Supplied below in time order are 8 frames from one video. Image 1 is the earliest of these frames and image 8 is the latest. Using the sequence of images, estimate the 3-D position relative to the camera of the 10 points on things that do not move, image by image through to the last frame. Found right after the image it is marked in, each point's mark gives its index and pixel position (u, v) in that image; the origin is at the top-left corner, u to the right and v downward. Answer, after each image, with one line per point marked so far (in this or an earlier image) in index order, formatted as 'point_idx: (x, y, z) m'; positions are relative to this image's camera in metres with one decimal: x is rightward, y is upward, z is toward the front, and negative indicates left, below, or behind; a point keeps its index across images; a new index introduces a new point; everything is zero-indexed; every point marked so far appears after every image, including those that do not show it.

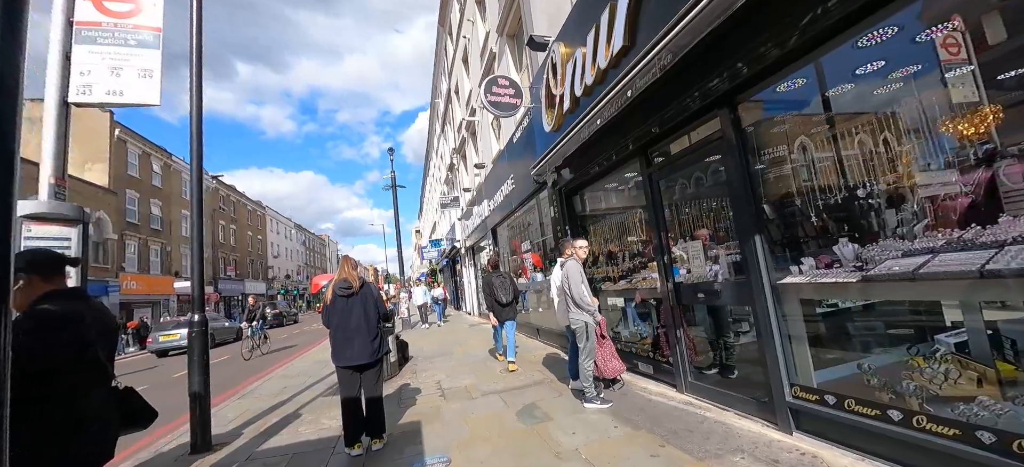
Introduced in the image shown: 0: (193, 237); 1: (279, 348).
0: (-3.6, -0.1, +4.5) m
1: (-7.7, -3.8, +13.4) m
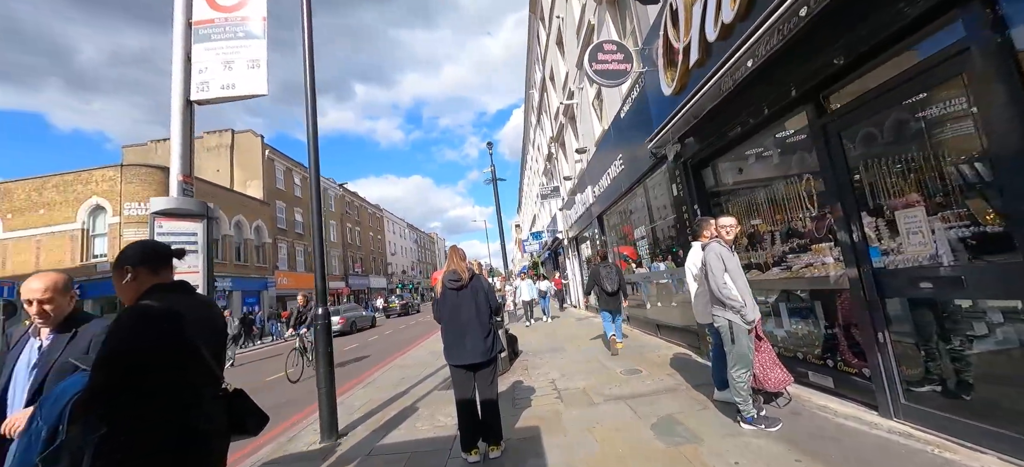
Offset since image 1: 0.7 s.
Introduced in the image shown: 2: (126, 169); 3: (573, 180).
0: (-2.3, 0.0, +4.6) m
1: (-4.0, -3.7, +14.4) m
2: (-17.7, +3.0, +18.4) m
3: (+2.2, +2.0, +14.8) m
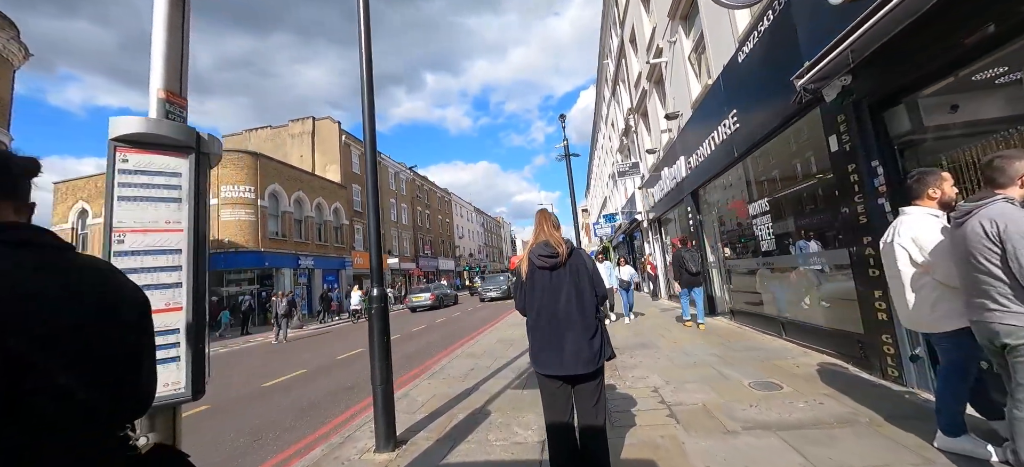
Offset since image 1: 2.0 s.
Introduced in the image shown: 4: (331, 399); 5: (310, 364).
0: (-1.4, +0.3, +3.8) m
1: (-1.5, -3.0, +13.9) m
2: (-14.3, +3.9, +19.8) m
3: (+4.7, +2.7, +13.0) m
4: (-2.6, -2.3, +5.7) m
5: (-4.3, -2.8, +8.6) m
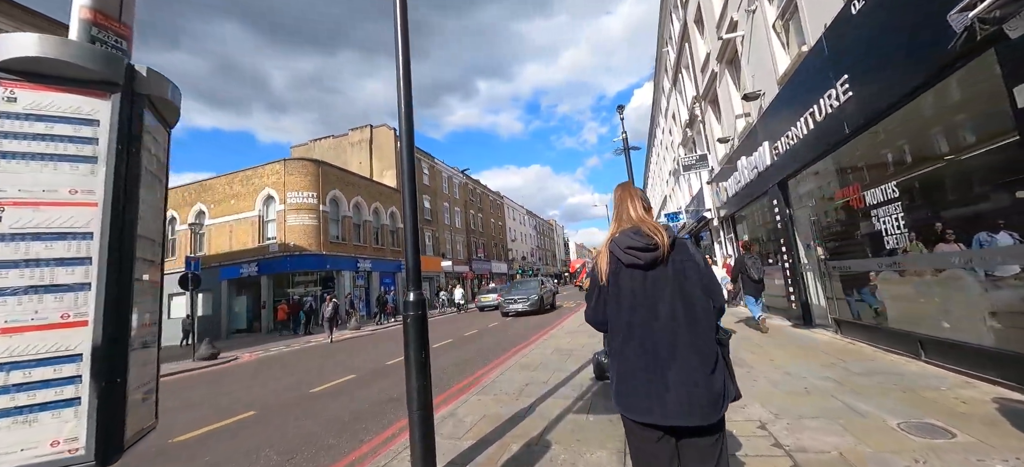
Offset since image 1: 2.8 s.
0: (-0.9, +0.4, +3.2) m
1: (+0.3, -3.1, +13.2) m
2: (-11.7, +3.7, +20.8) m
3: (+6.4, +2.7, +11.6) m
4: (-1.8, -2.3, +5.2) m
5: (-3.2, -2.8, +8.3) m
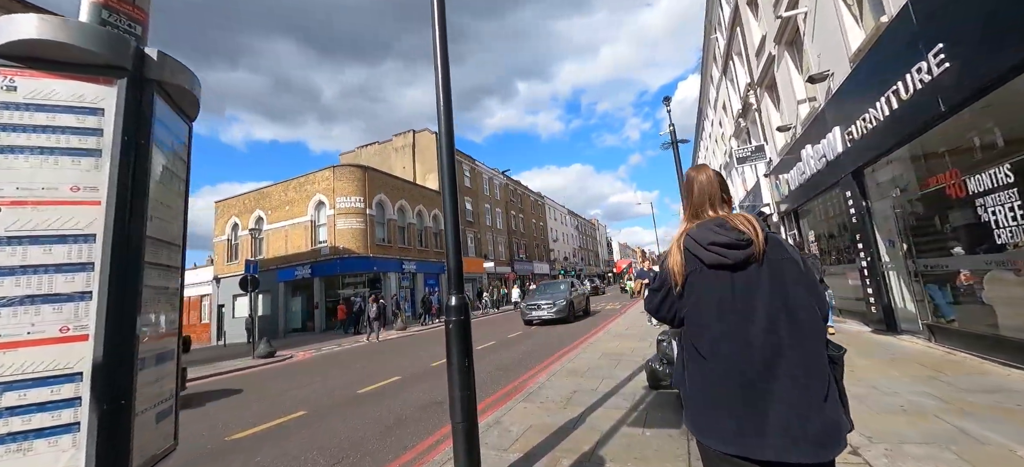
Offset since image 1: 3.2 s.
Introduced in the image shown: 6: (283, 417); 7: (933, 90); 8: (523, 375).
0: (-0.5, +0.4, +3.1) m
1: (+1.8, -3.0, +12.8) m
2: (-9.5, +3.5, +21.7) m
3: (+7.5, +2.8, +10.6) m
4: (-1.2, -2.3, +5.1) m
5: (-2.2, -2.8, +8.3) m
6: (-3.0, -2.4, +5.3) m
7: (+5.3, +1.8, +5.0) m
8: (+0.2, -2.4, +6.6) m
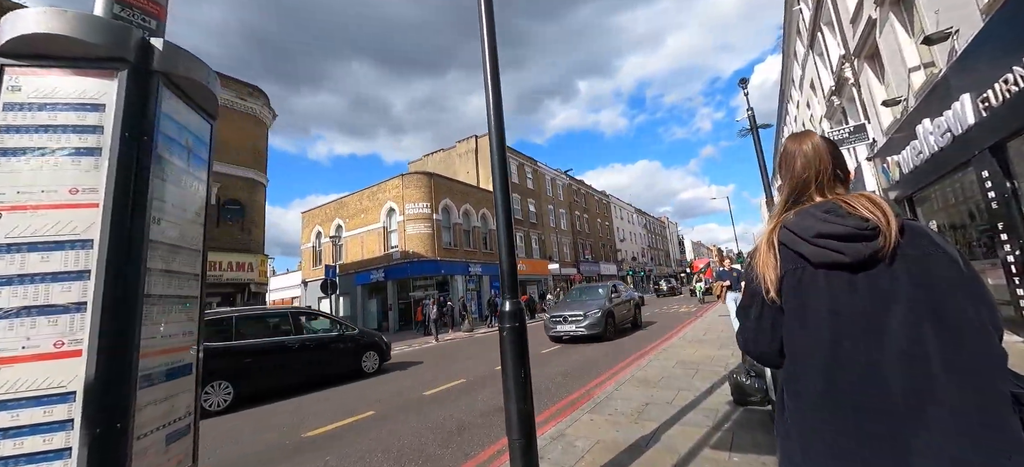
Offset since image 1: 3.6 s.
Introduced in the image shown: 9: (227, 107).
0: (-0.1, +0.4, +2.9) m
1: (+3.8, -3.0, +12.1) m
2: (-6.1, +3.3, +22.7) m
3: (+8.9, +3.0, +9.1) m
4: (-0.4, -2.4, +5.0) m
5: (-0.9, -2.9, +8.3) m
6: (-2.2, -2.5, +5.4) m
7: (+5.9, +2.0, +3.9) m
8: (+1.2, -2.3, +6.3) m
9: (-10.0, +4.4, +14.0) m
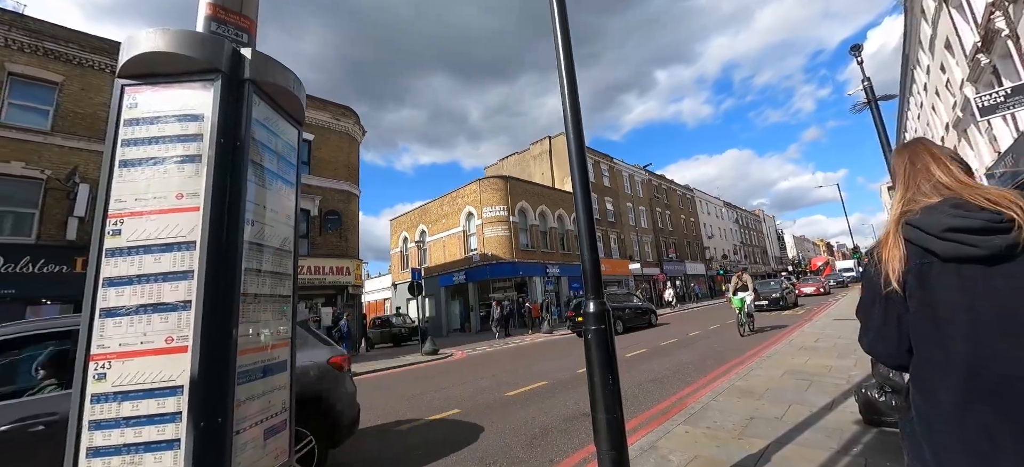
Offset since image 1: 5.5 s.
0: (+0.4, +0.4, +2.8) m
1: (+6.1, -2.9, +11.1) m
2: (-1.8, +3.1, +23.4) m
3: (+10.4, +3.3, +7.1) m
4: (+0.7, -2.4, +4.9) m
5: (+0.8, -2.9, +8.2) m
6: (-1.0, -2.6, +5.6) m
7: (+6.5, +2.2, +2.6) m
8: (+2.5, -2.3, +5.8) m
9: (-7.3, +4.1, +15.6) m
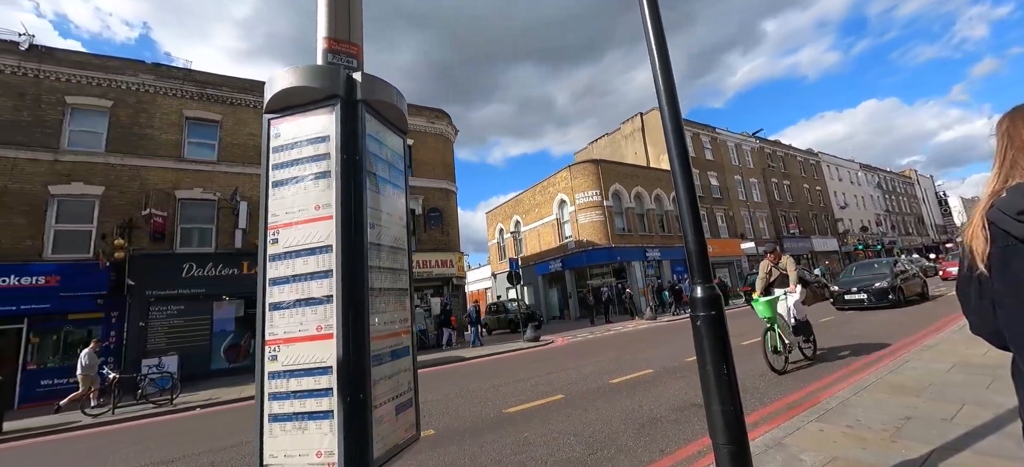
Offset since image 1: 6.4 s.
0: (+1.0, +0.5, +2.6) m
1: (+8.7, -2.1, +9.4) m
2: (+3.5, +3.8, +23.1) m
3: (+11.5, +4.2, +4.5) m
4: (+1.9, -2.1, +4.7) m
5: (+2.9, -2.6, +7.9) m
6: (+0.5, -2.4, +5.8) m
7: (+6.8, +2.7, +1.0) m
8: (+3.9, -1.9, +5.1) m
9: (-3.8, +4.3, +16.8) m
